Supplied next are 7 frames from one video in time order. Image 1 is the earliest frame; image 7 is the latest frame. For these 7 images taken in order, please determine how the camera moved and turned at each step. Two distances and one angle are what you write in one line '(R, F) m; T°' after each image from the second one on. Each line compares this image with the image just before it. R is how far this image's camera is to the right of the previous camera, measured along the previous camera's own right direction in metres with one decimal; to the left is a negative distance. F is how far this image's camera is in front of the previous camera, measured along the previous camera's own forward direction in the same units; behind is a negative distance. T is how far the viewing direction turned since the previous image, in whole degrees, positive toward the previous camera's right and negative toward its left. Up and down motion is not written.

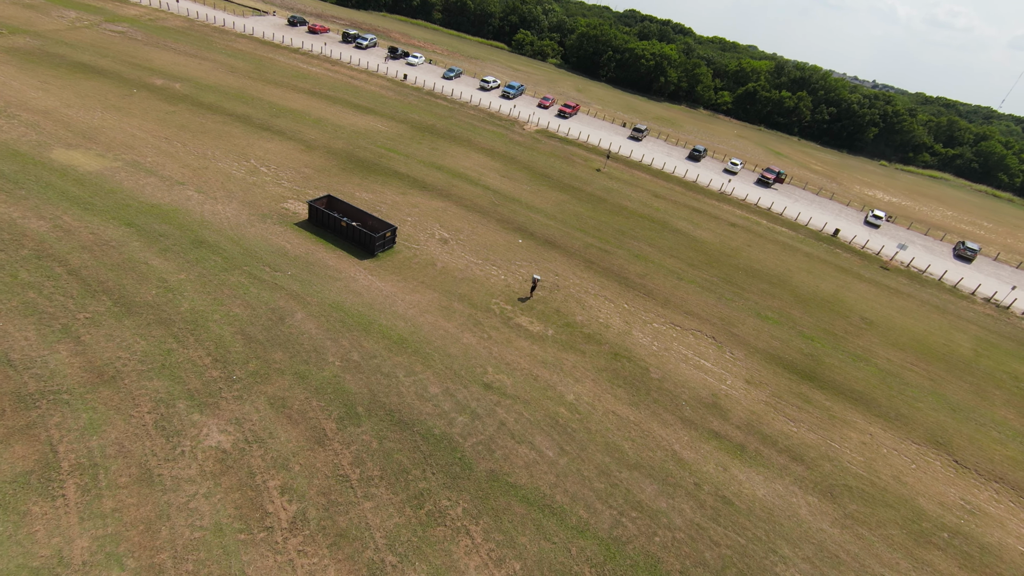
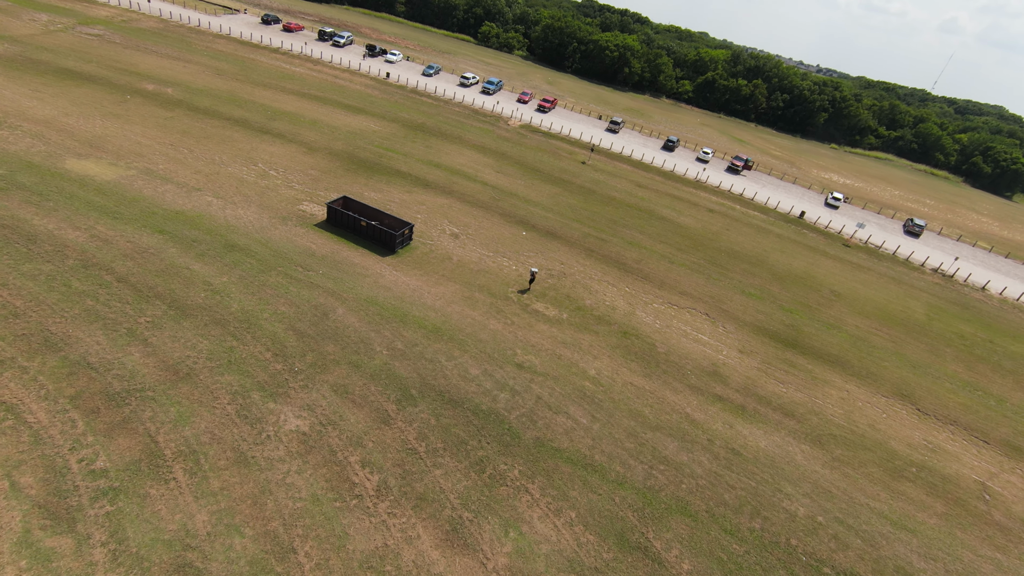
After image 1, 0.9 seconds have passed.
(-2.5, -1.9) m; +4°
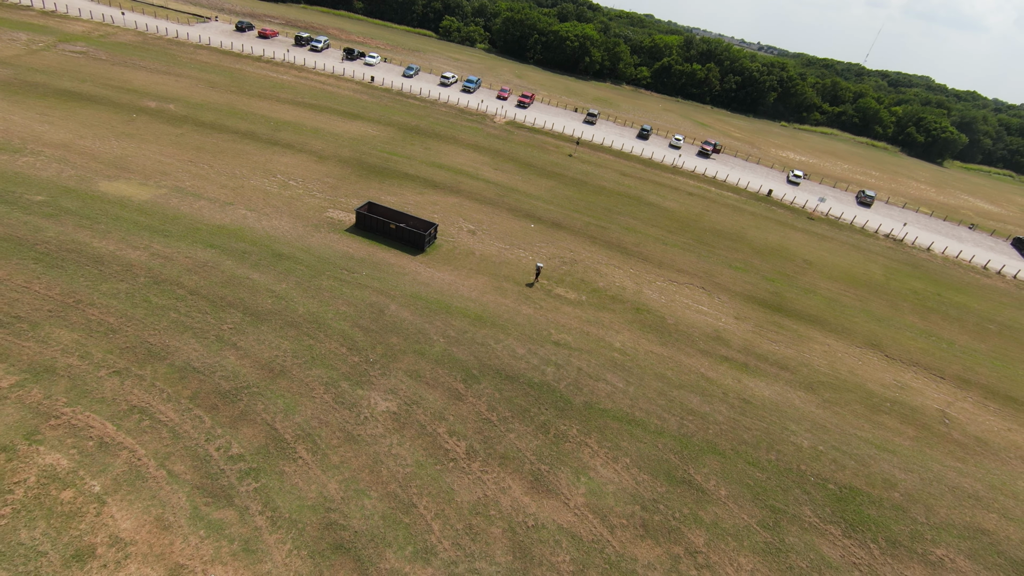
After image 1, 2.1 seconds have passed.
(-3.3, -2.7) m; +4°
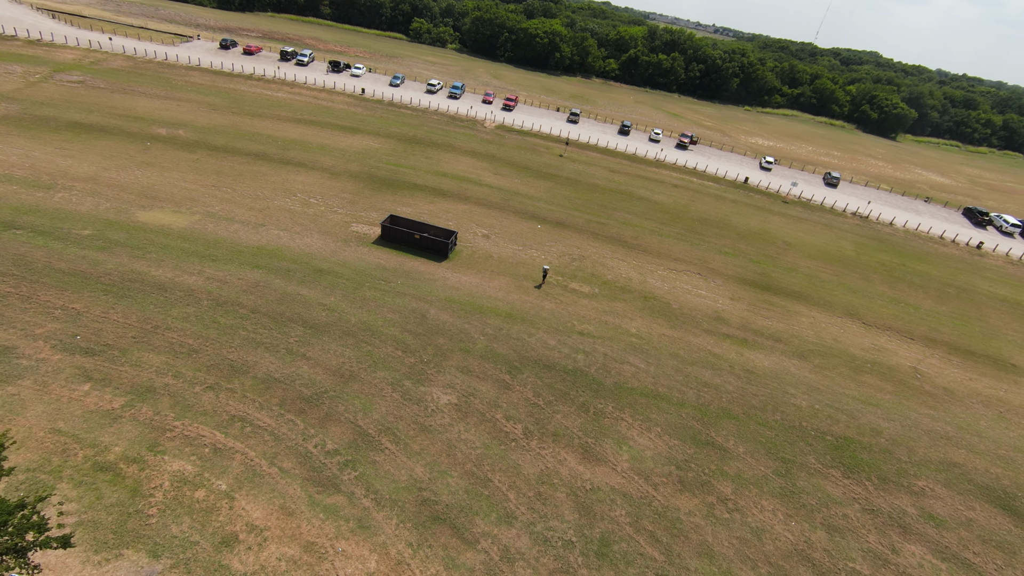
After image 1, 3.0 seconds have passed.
(-2.7, -2.6) m; +3°
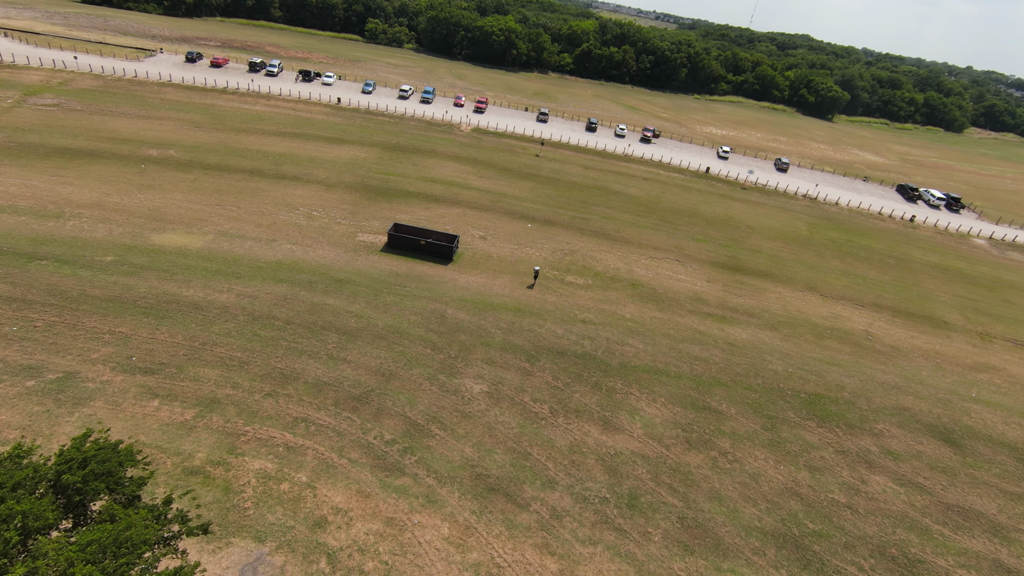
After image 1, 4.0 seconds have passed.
(-2.7, -2.6) m; +4°
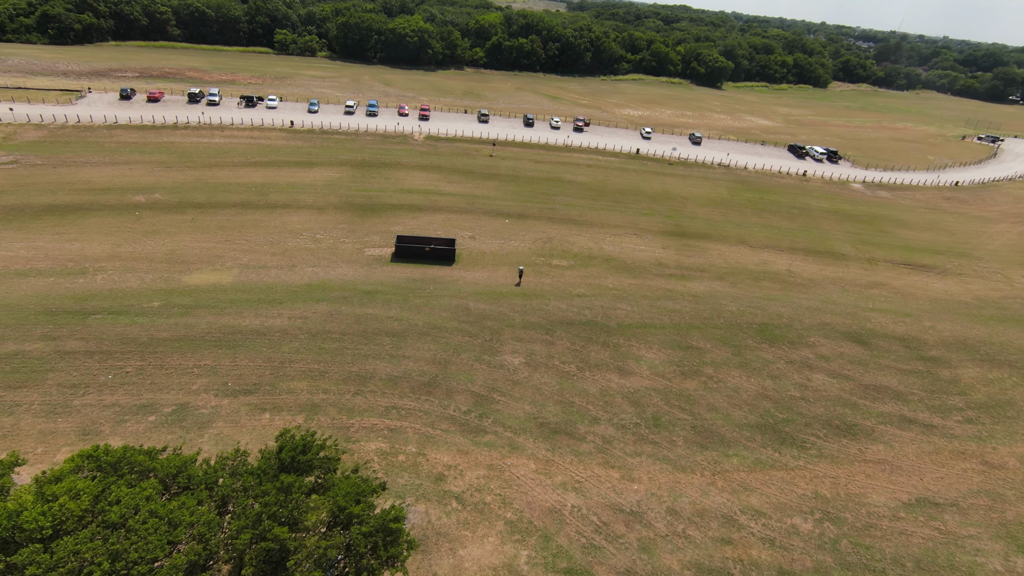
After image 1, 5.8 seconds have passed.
(-5.4, -5.1) m; +8°
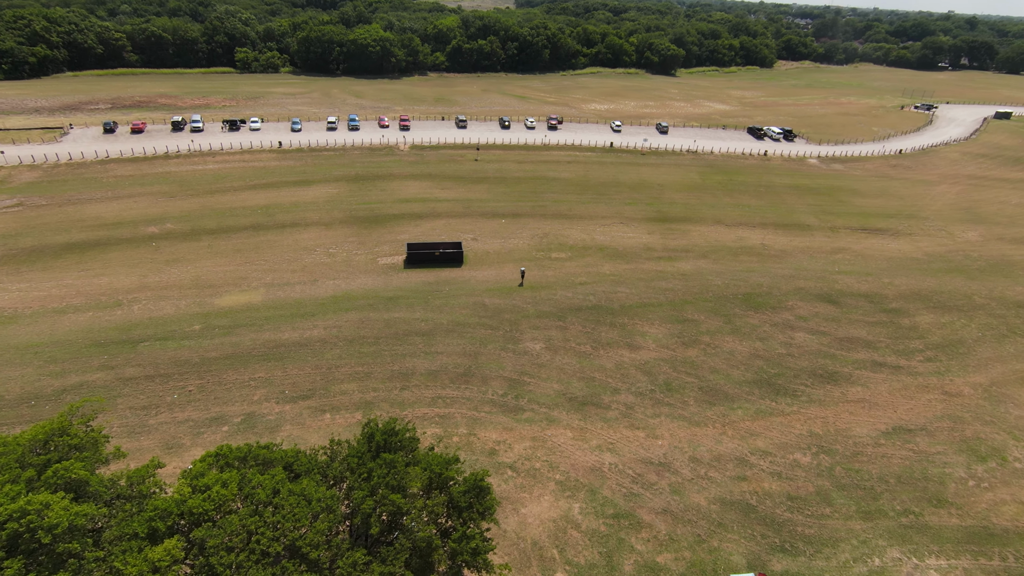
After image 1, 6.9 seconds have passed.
(-2.9, -3.1) m; +3°
